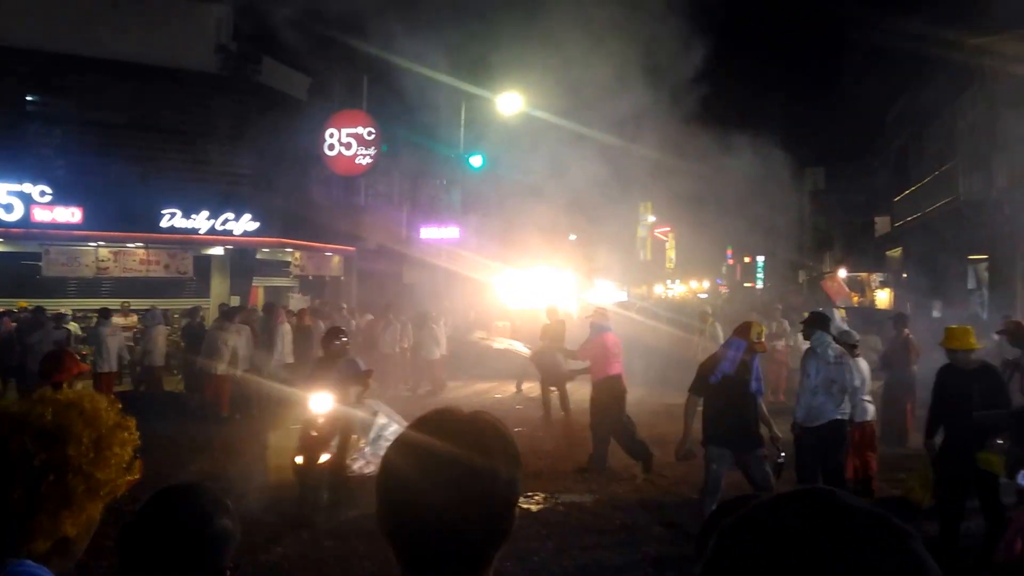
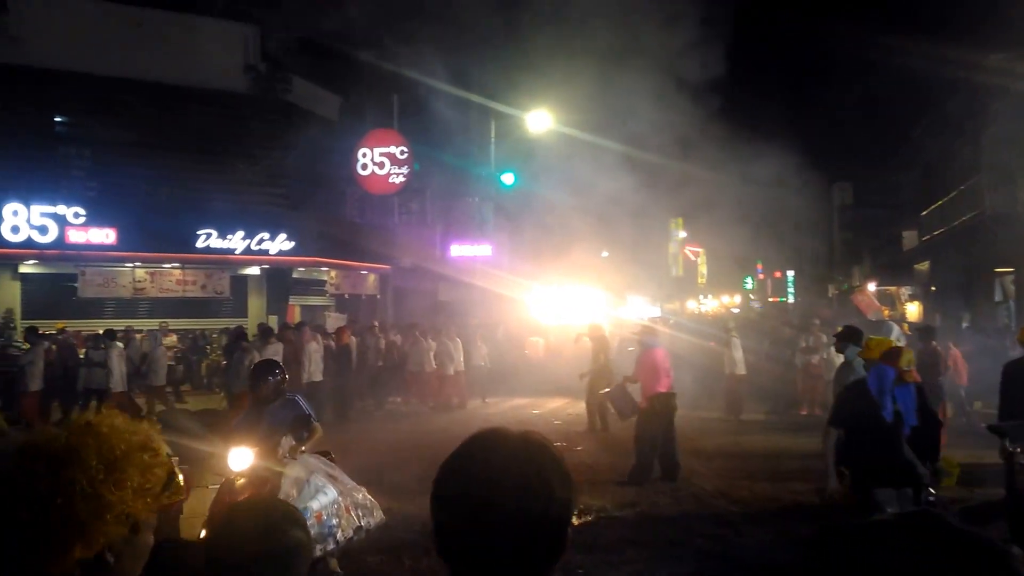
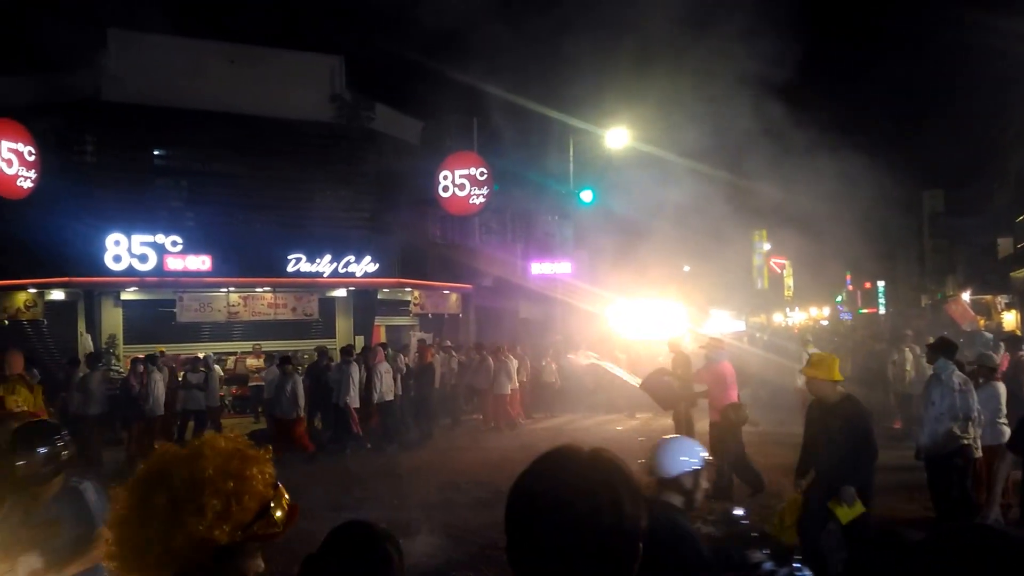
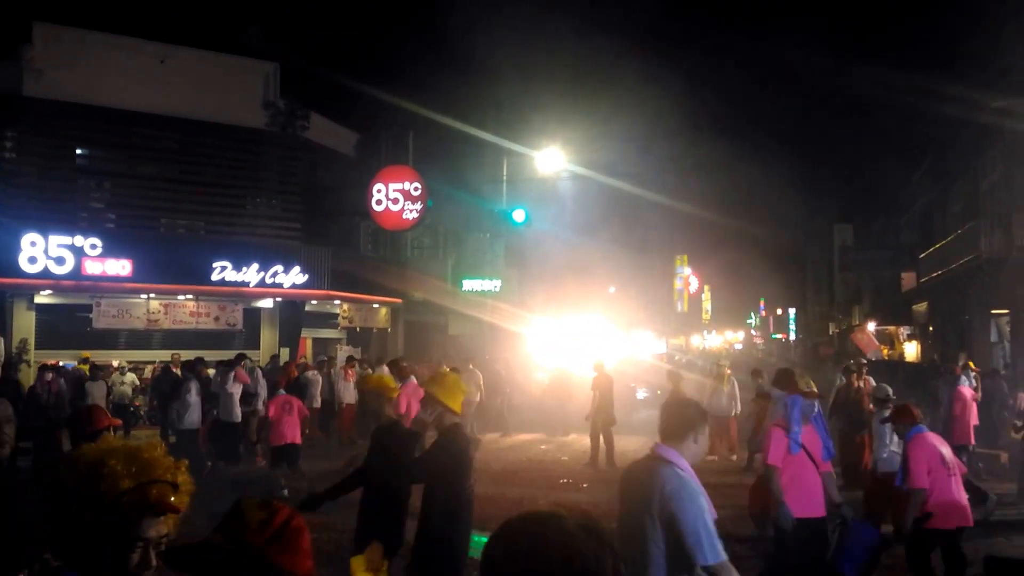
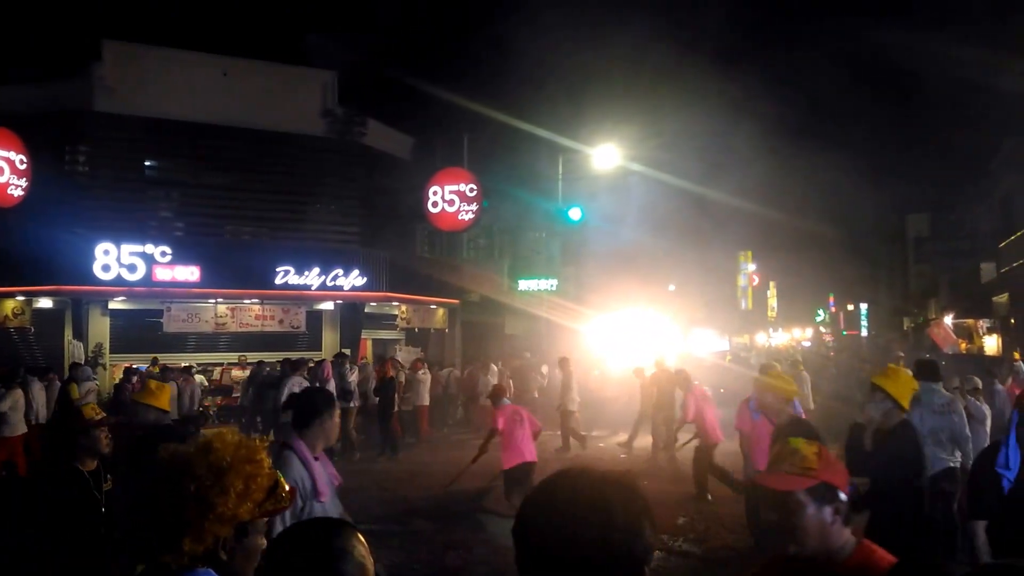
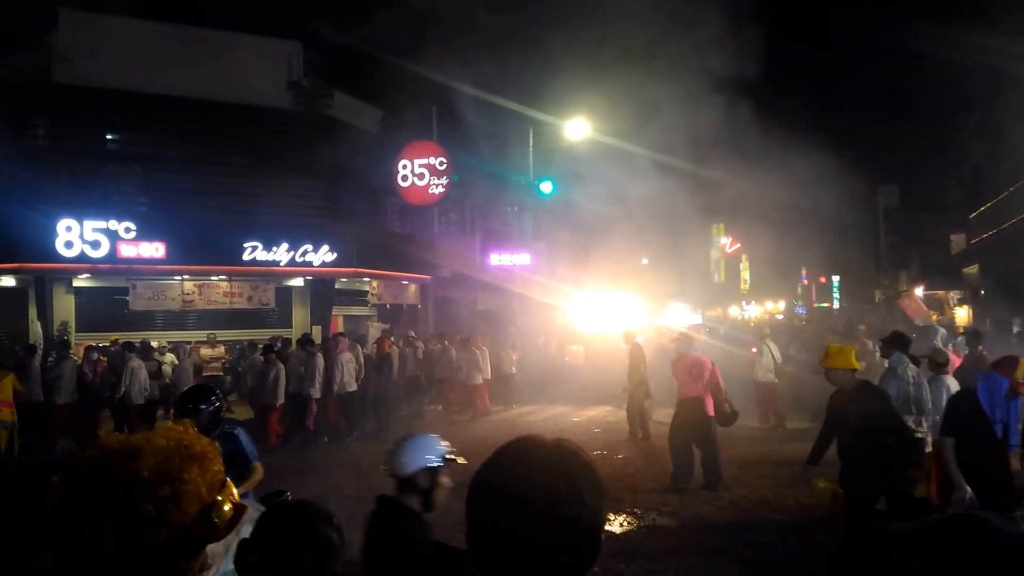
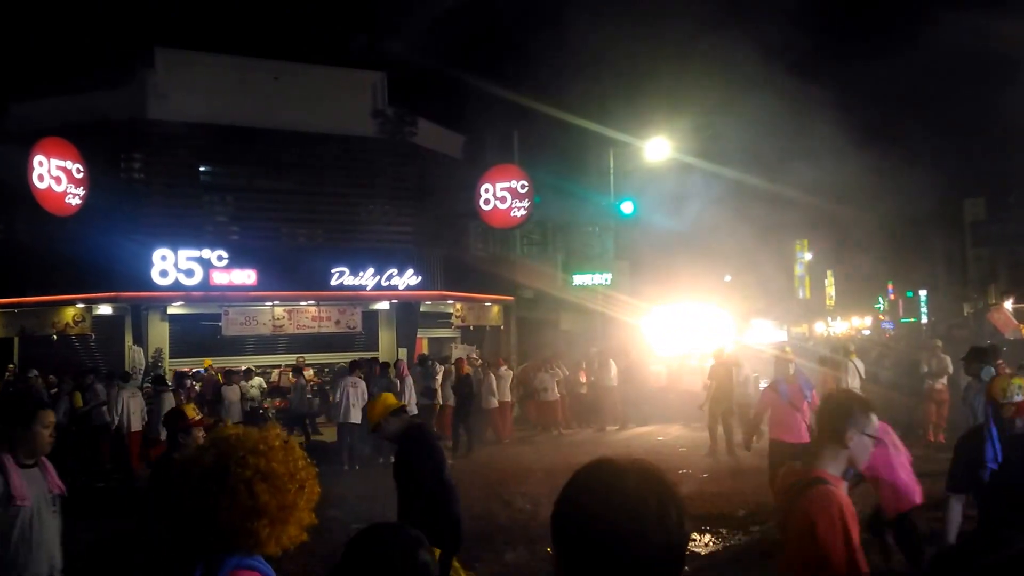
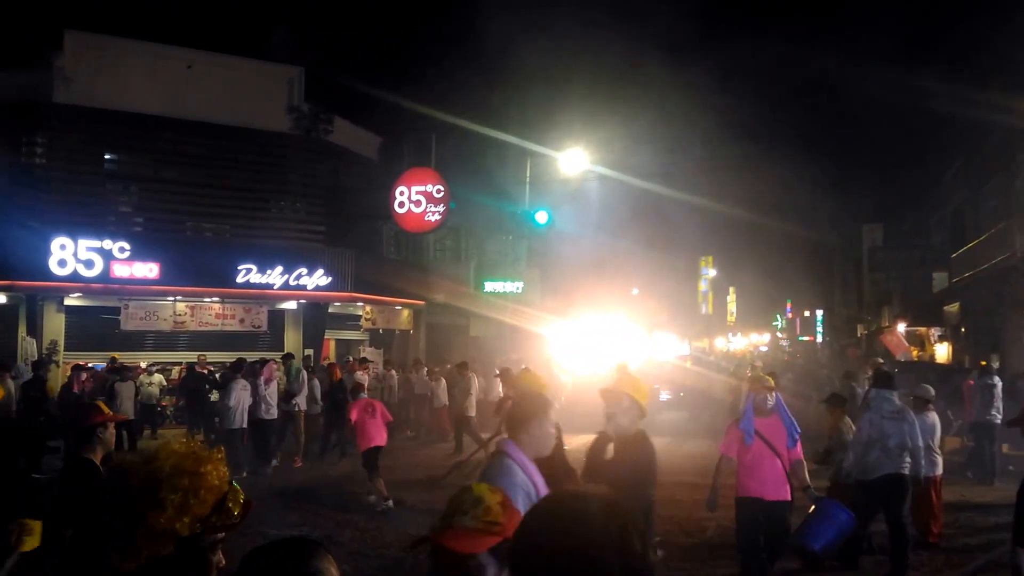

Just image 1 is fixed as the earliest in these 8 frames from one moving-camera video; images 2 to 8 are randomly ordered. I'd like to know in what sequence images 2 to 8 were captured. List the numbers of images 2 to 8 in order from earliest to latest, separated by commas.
2, 6, 3, 7, 5, 8, 4
